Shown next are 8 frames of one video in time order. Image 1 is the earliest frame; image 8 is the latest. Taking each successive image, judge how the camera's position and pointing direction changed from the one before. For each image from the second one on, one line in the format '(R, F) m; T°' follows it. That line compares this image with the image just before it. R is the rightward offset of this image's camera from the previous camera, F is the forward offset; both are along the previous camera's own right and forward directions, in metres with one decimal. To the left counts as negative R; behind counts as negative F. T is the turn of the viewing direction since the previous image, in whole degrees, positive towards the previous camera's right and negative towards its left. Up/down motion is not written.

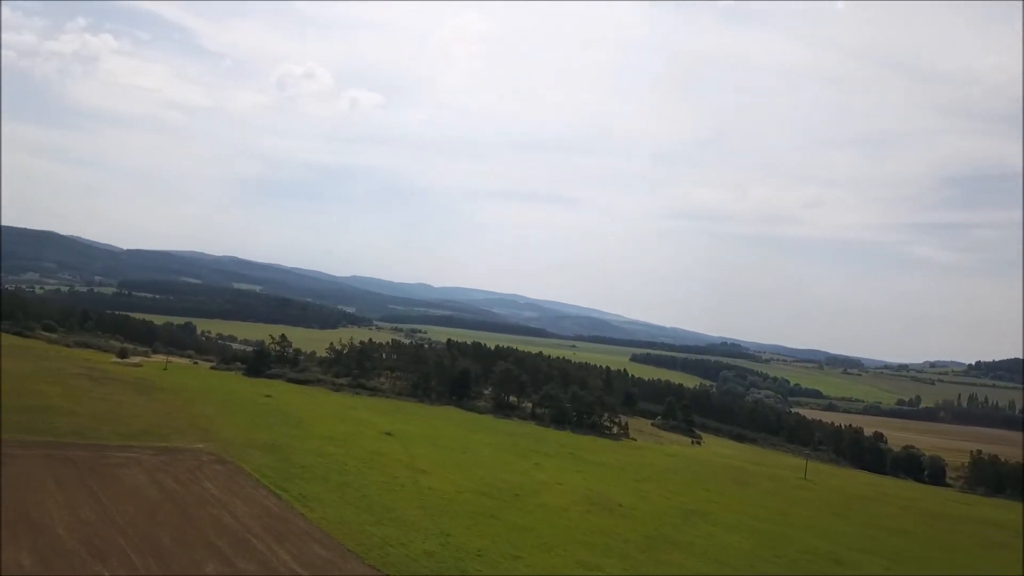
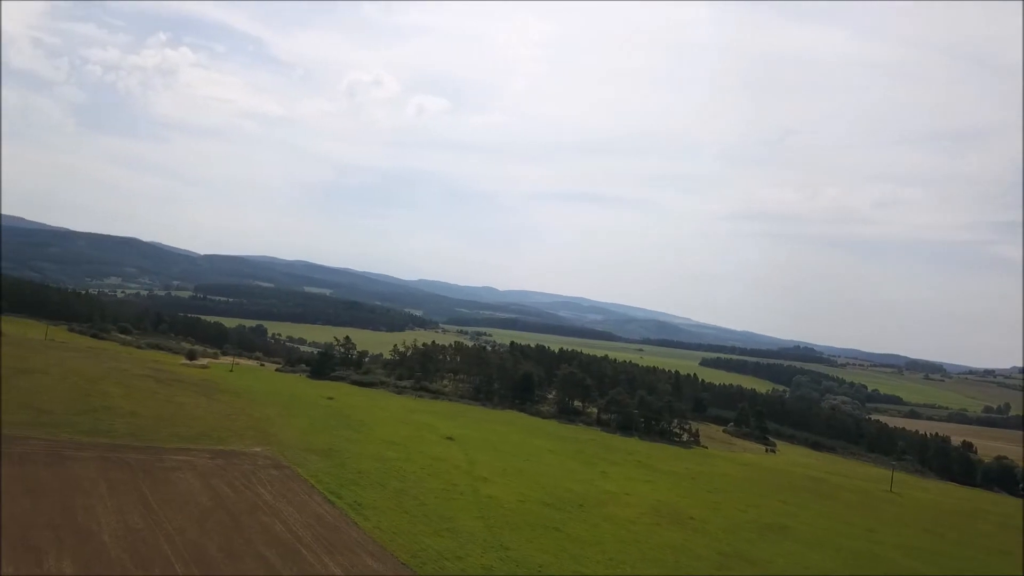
(0.0, +0.7) m; -5°
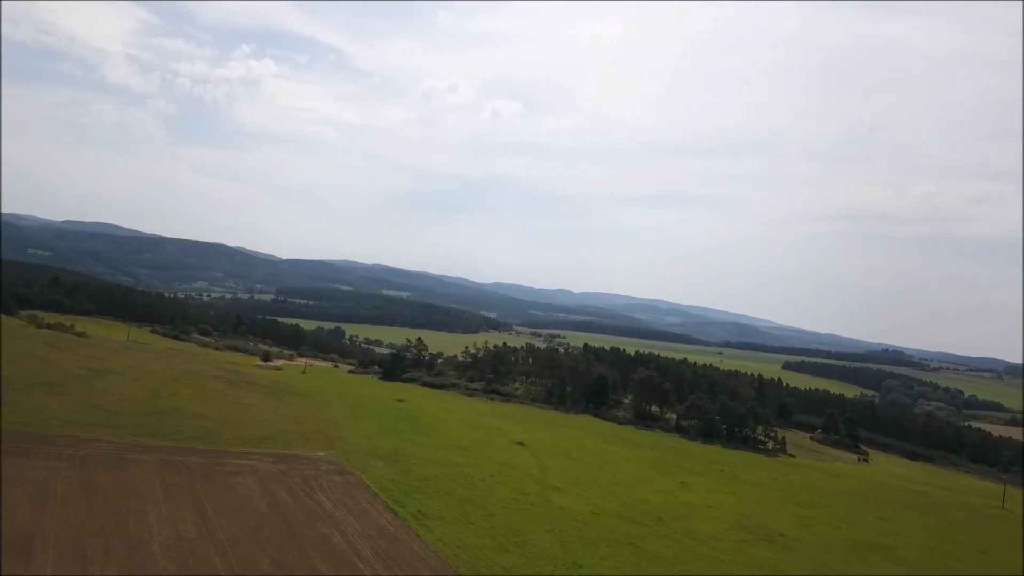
(0.0, +0.8) m; -5°
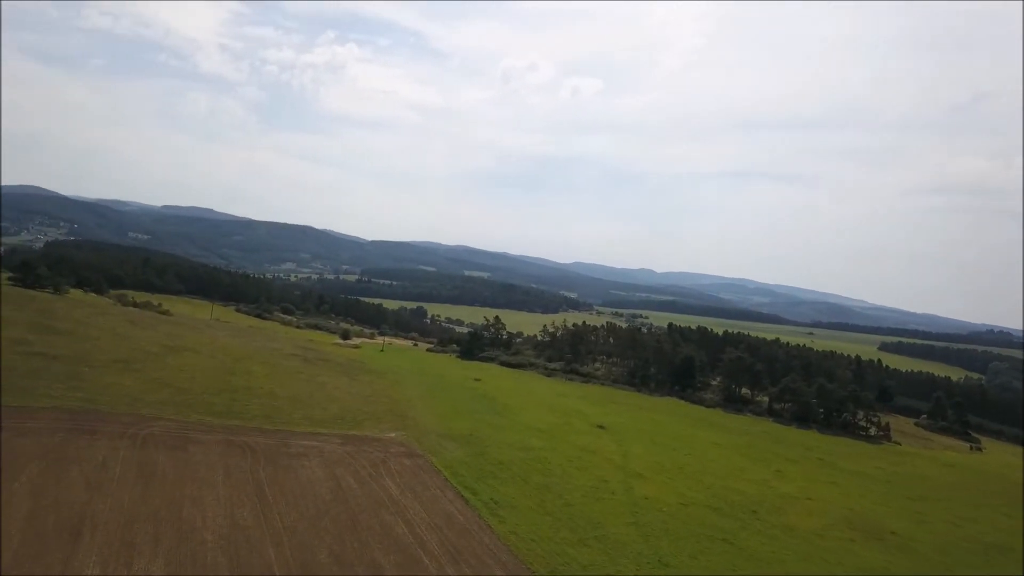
(0.0, +1.0) m; -6°
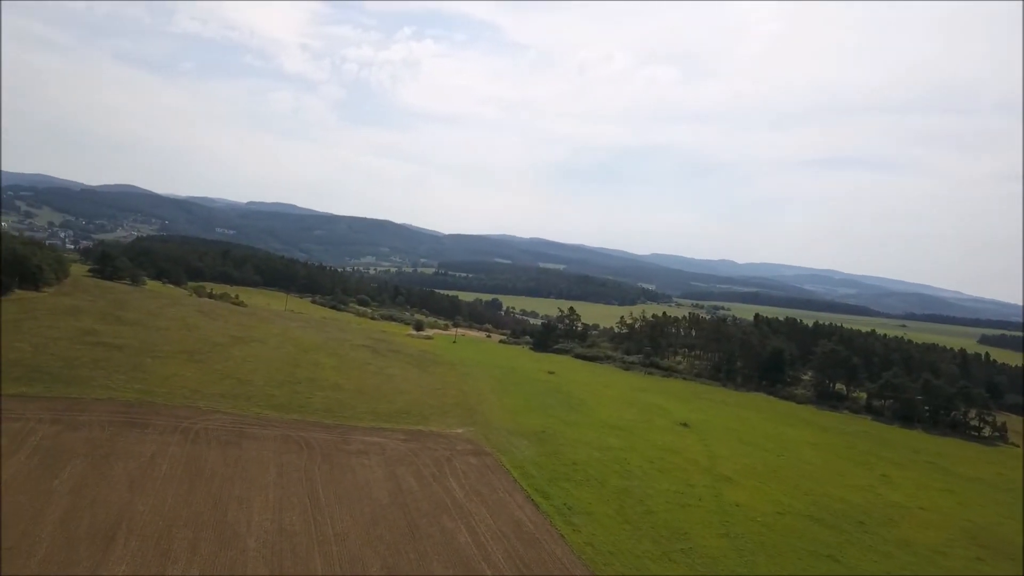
(0.0, +1.0) m; -5°
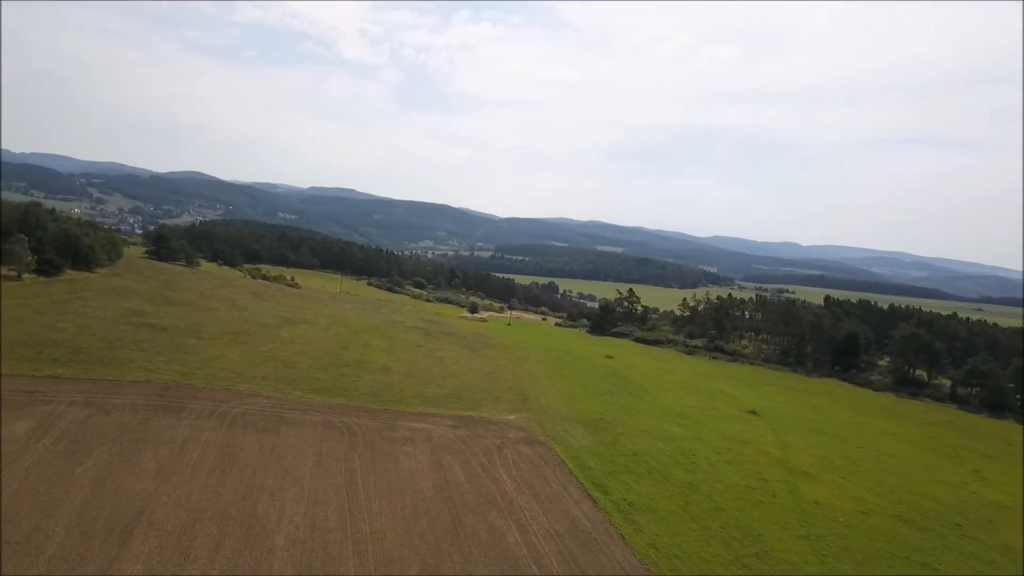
(0.0, +0.9) m; -4°
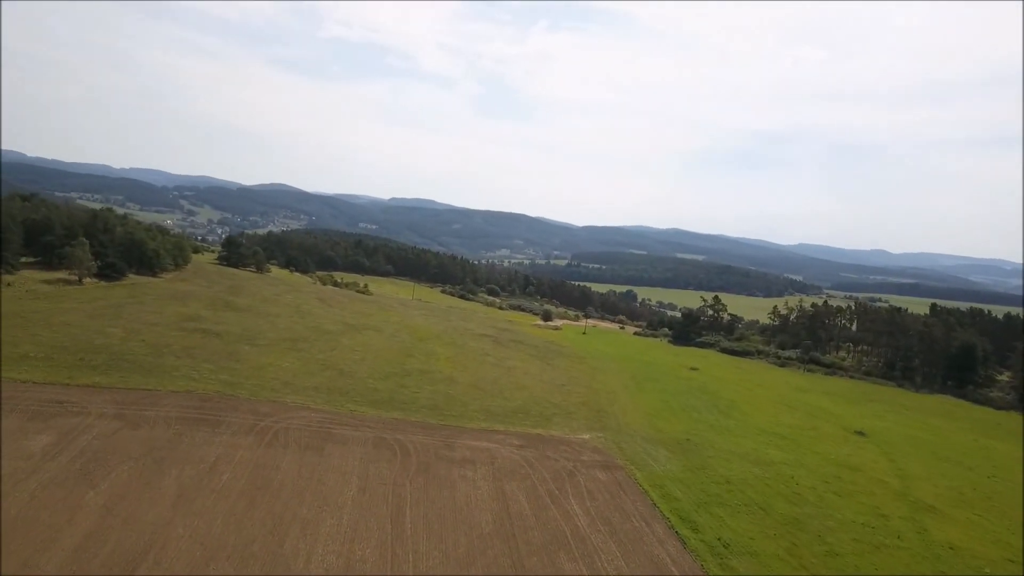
(0.0, +1.3) m; -5°
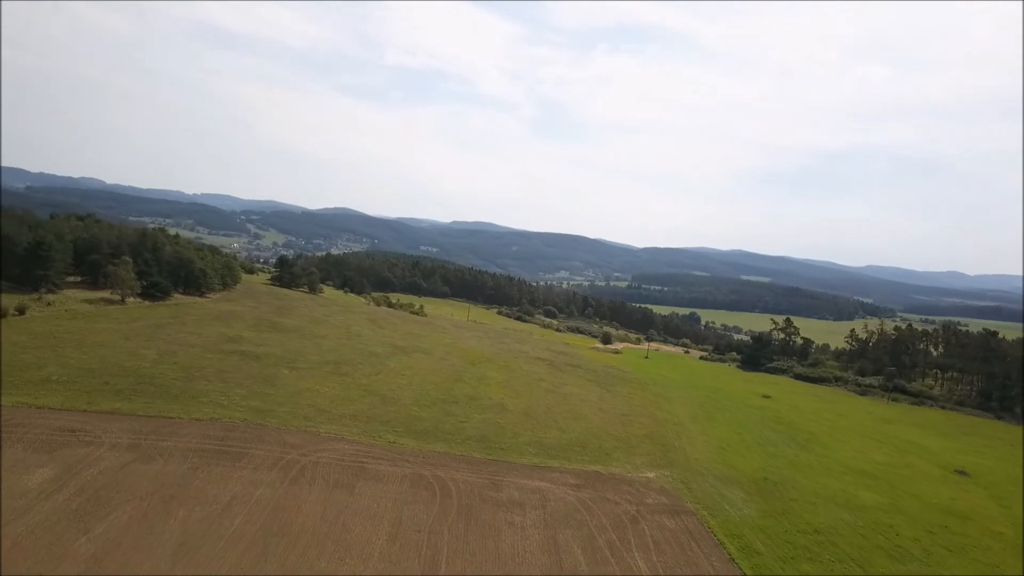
(+0.1, +1.0) m; -4°
